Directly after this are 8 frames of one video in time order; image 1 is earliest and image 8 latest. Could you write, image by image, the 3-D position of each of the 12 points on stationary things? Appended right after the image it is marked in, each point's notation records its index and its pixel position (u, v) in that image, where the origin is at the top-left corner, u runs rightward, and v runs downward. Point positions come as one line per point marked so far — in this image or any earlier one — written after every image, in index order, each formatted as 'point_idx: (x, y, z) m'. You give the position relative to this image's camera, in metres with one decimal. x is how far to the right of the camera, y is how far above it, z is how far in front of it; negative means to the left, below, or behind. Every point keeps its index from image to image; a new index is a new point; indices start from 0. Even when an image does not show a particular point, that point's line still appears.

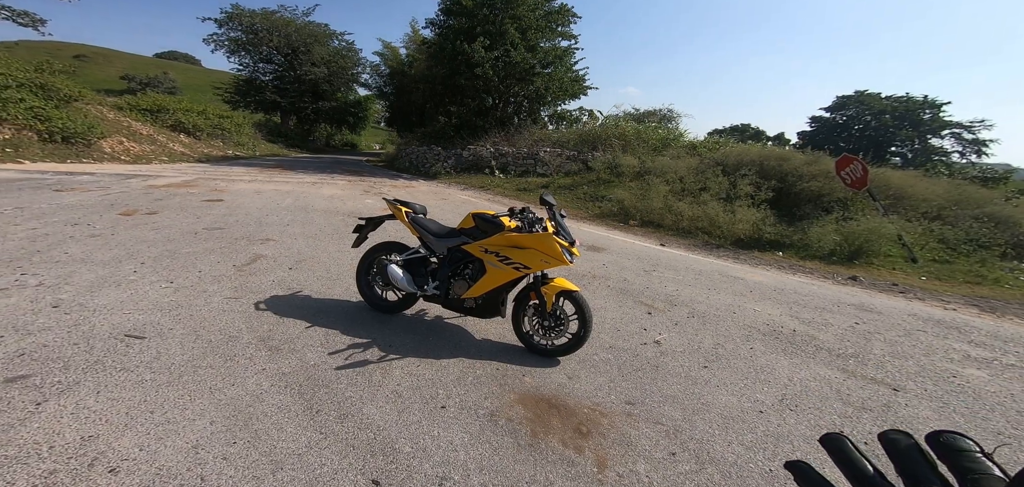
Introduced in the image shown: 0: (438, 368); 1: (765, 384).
0: (-0.6, -1.0, +3.4) m
1: (+2.1, -1.2, +3.6) m
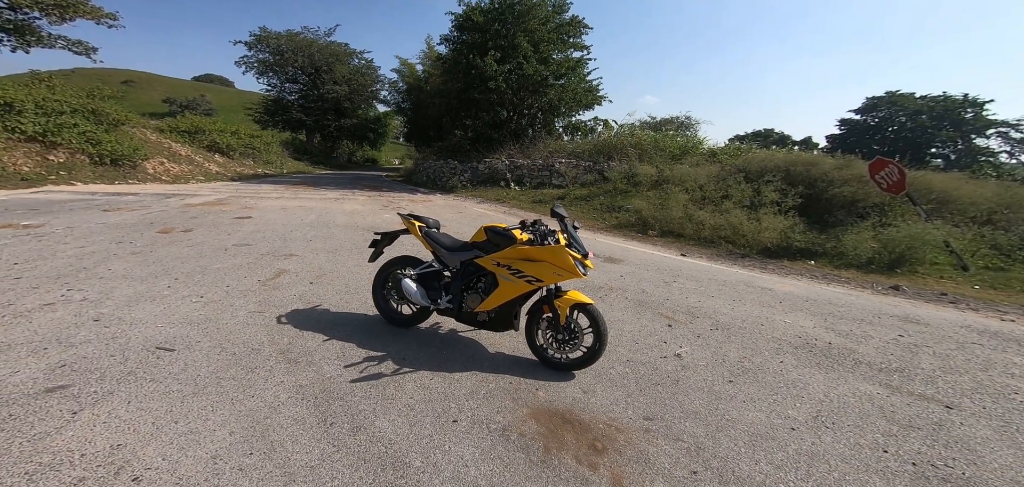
0: (-0.5, -1.1, +3.3) m
1: (+2.3, -1.2, +3.4) m
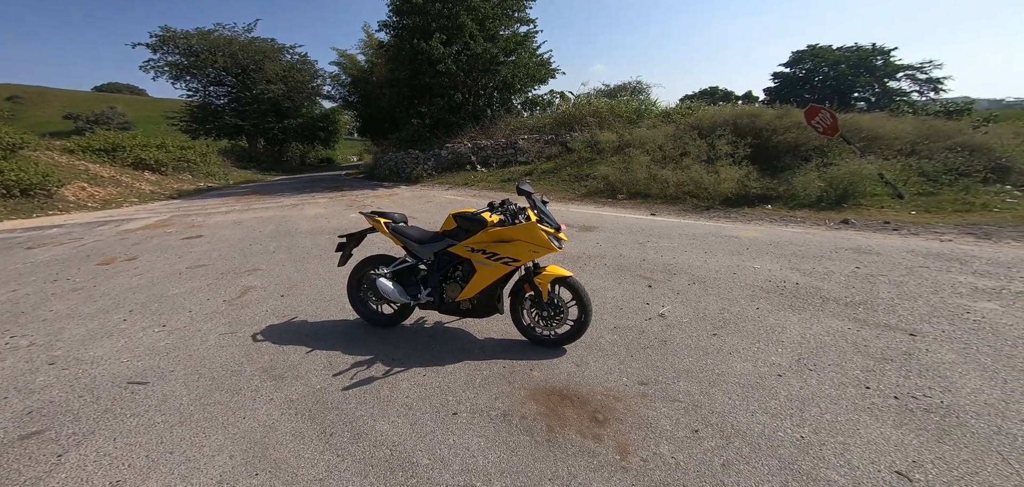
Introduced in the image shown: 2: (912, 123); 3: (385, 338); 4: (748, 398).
0: (-0.5, -1.0, +3.3) m
1: (+2.2, -0.8, +3.6) m
2: (+9.5, +2.8, +10.5) m
3: (-1.1, -0.8, +3.9) m
4: (+1.6, -1.0, +3.0) m
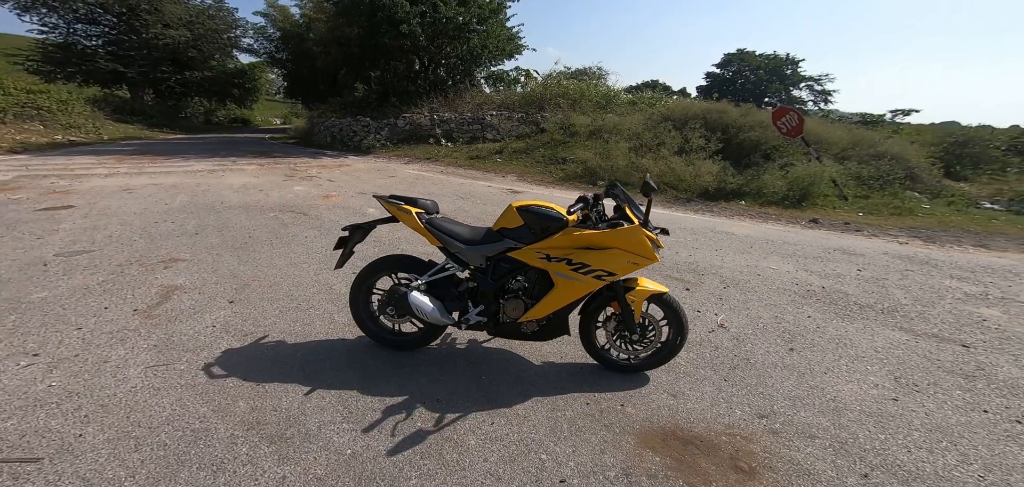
0: (+0.1, -1.0, +2.5) m
1: (+2.6, -0.9, +3.3) m
2: (+8.5, +2.9, +11.4) m
3: (-0.7, -0.8, +2.9) m
4: (+2.1, -1.1, +2.6) m
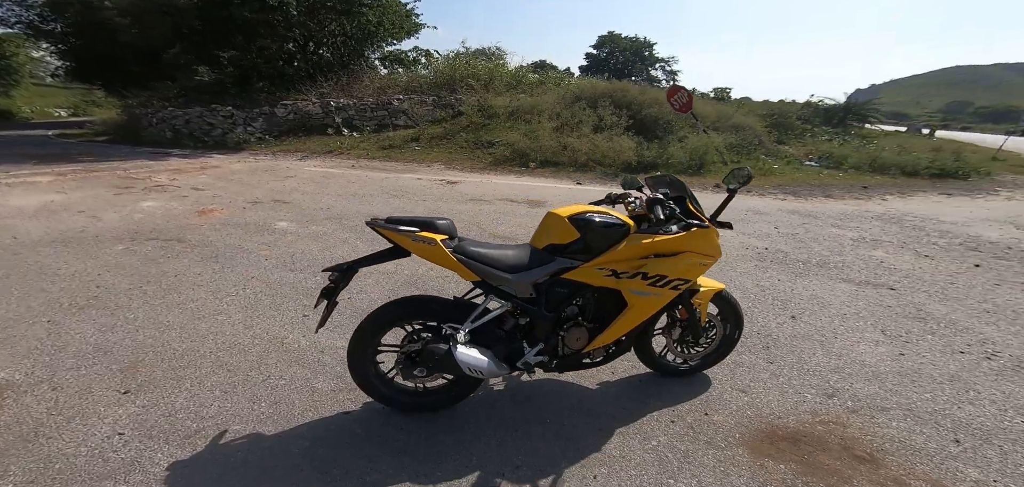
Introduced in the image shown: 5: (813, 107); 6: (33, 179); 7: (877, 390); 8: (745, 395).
0: (+0.5, -1.0, +2.0) m
1: (+2.7, -0.6, +3.5) m
2: (+5.6, +4.0, +12.7) m
3: (-0.3, -0.9, +2.2) m
4: (+2.5, -0.9, +2.7) m
5: (+12.5, +5.8, +18.4) m
6: (-7.5, +1.0, +6.9) m
7: (+2.2, -0.9, +2.6) m
8: (+1.3, -0.9, +2.6) m
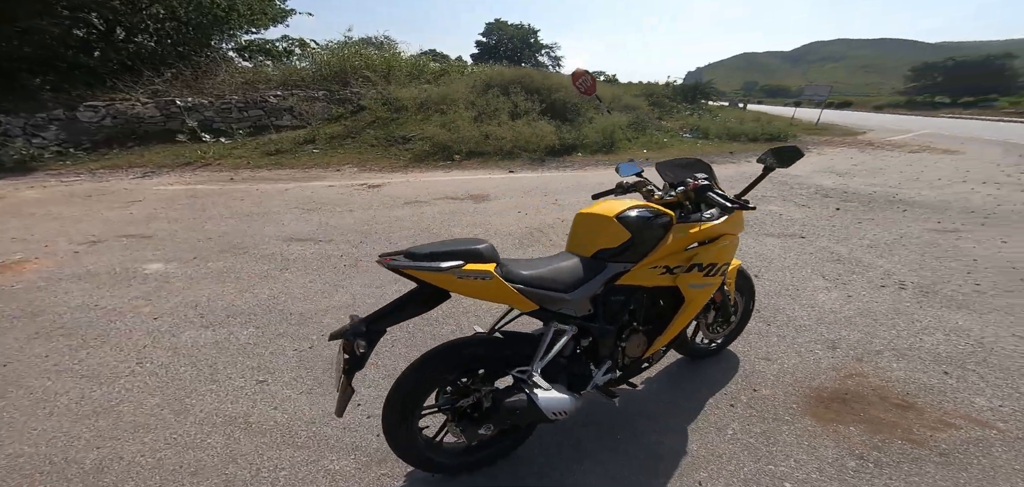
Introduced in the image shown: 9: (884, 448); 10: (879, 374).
0: (+0.9, -0.9, +1.9) m
1: (+2.5, -0.2, +3.9) m
2: (+2.3, +4.7, +13.3) m
3: (+0.1, -0.9, +1.8) m
4: (+2.6, -0.5, +3.0) m
5: (+7.3, +7.5, +20.6) m
6: (-8.3, -0.1, +4.5) m
7: (+2.3, -0.6, +2.9) m
8: (+1.5, -0.7, +2.6) m
9: (+1.6, -0.9, +1.9) m
10: (+2.1, -0.7, +2.5) m
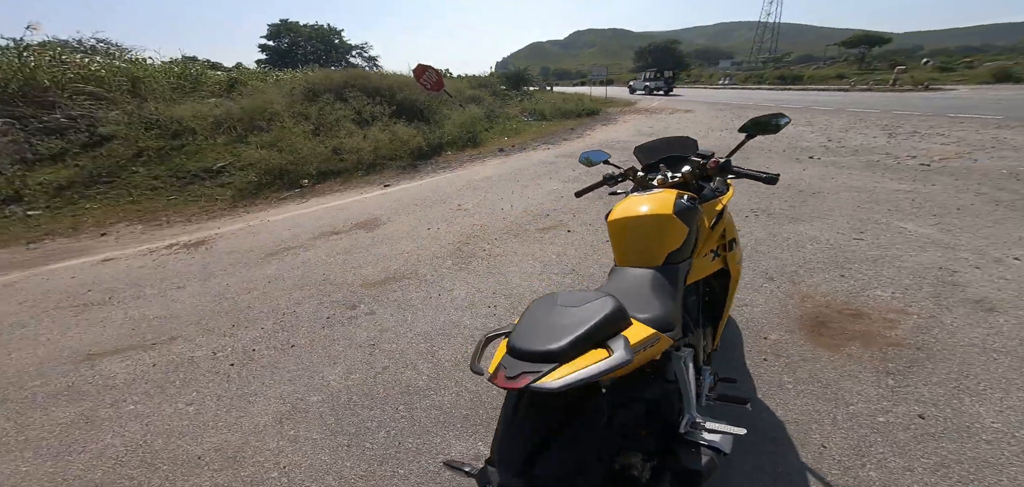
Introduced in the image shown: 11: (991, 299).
0: (+1.3, -0.8, +1.9) m
1: (+1.8, +0.2, +4.4) m
2: (-3.4, +4.5, +12.6) m
3: (+0.6, -1.0, +1.5) m
4: (+2.3, 0.0, +3.6) m
5: (-2.7, +8.0, +21.1) m
6: (-8.1, -2.3, +0.5) m
7: (+2.1, -0.1, +3.4) m
8: (+1.5, -0.4, +2.8) m
9: (+1.9, -0.6, +2.2) m
10: (+2.1, -0.3, +3.0) m
11: (+3.6, -0.4, +3.3) m
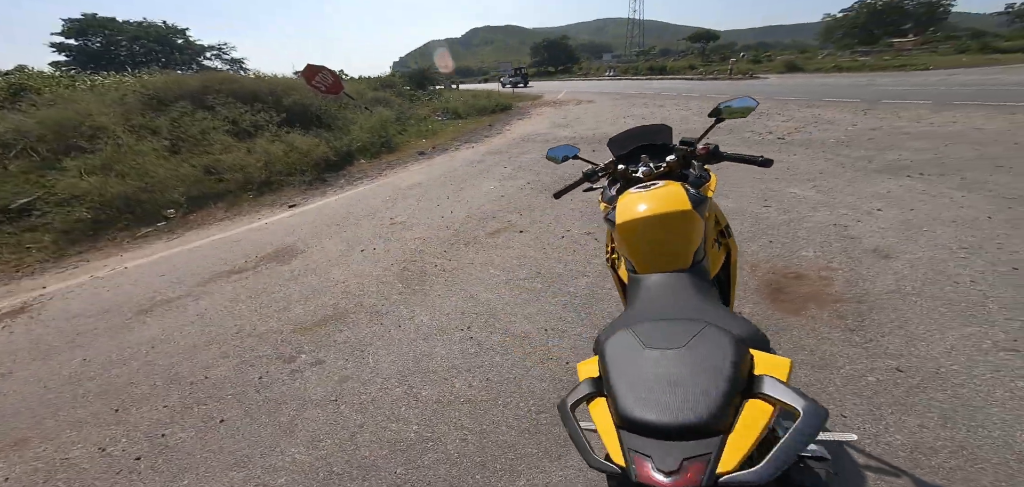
0: (+1.4, -0.6, +2.0) m
1: (+1.2, +0.4, +4.5) m
2: (-6.3, +3.7, +11.3) m
3: (+0.8, -0.9, +1.4) m
4: (+1.8, +0.2, +3.8) m
5: (-8.0, +7.1, +19.6) m
6: (-7.1, -3.3, -1.6) m
7: (+1.7, +0.1, +3.6) m
8: (+1.3, -0.3, +2.9) m
9: (+1.9, -0.4, +2.4) m
10: (+1.8, -0.1, +3.1) m
11: (+3.2, 0.0, +3.8) m
